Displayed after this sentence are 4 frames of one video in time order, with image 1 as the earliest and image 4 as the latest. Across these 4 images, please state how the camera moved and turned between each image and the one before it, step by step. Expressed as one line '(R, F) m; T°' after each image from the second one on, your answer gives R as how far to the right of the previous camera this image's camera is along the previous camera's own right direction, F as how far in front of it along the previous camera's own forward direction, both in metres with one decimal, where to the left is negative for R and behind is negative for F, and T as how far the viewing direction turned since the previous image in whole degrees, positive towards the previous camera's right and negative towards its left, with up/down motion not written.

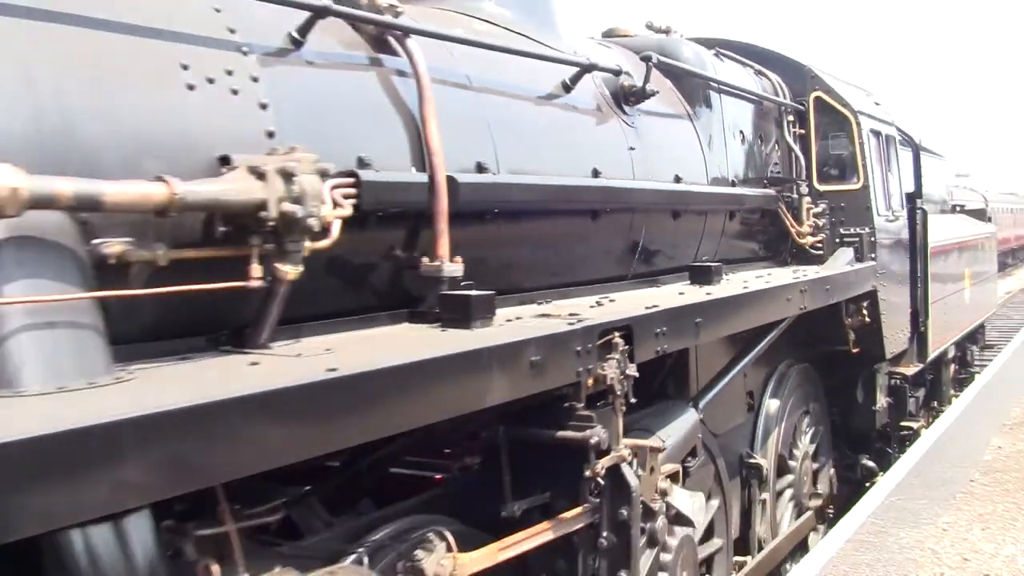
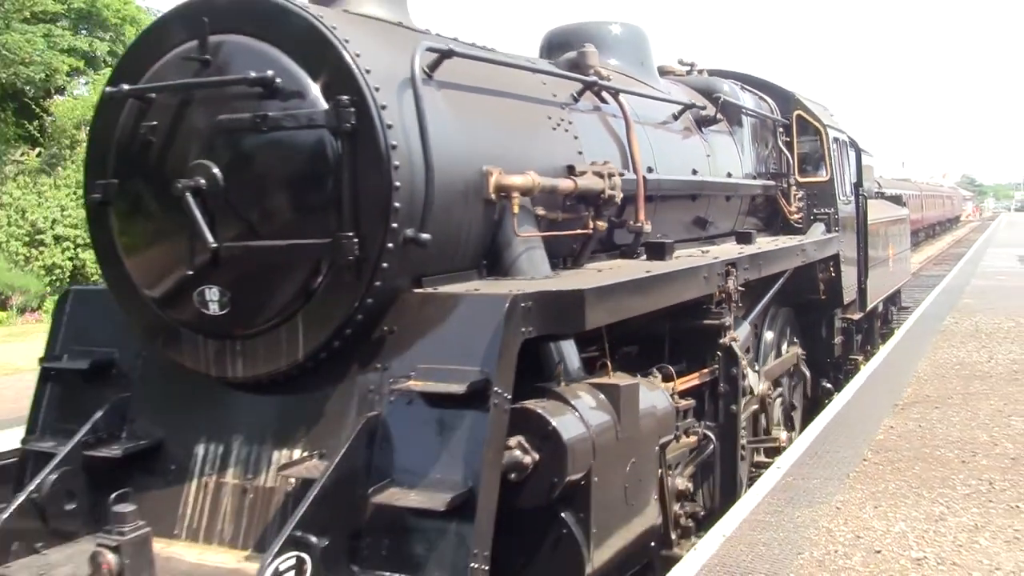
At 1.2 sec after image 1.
(-1.3, -1.9) m; +5°
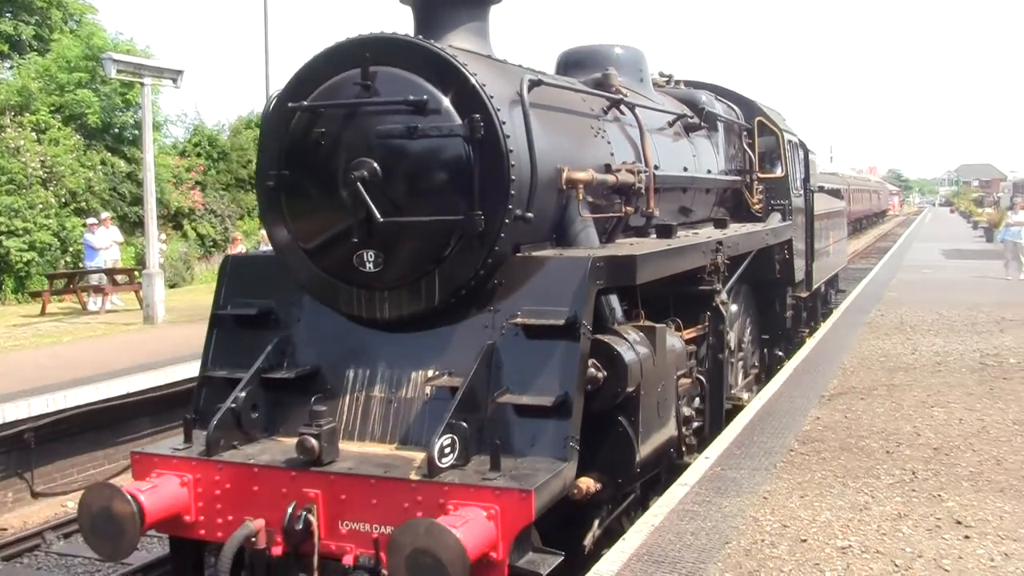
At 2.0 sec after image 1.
(-0.7, -1.2) m; +4°
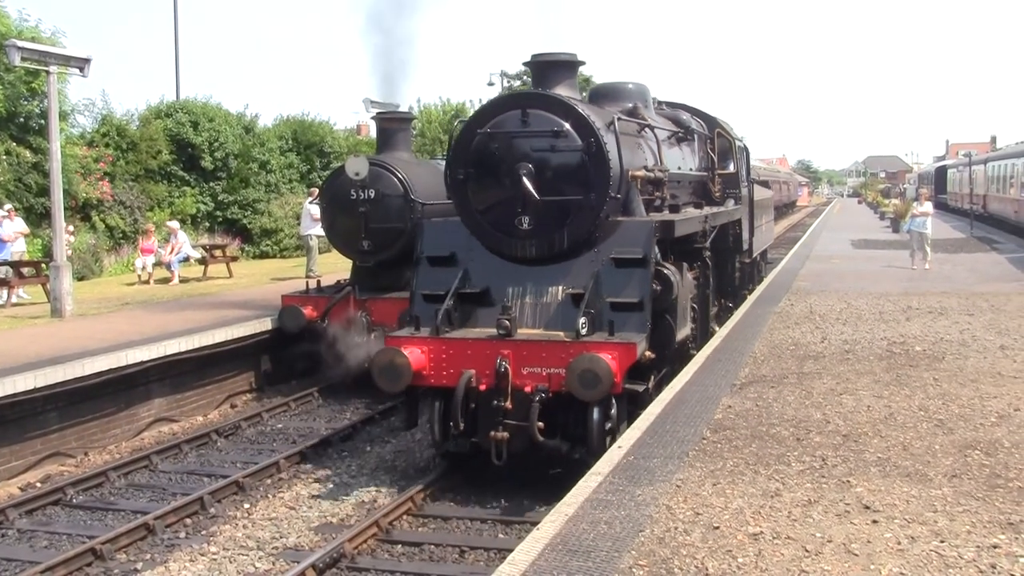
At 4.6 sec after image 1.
(-1.4, -3.1) m; +5°
